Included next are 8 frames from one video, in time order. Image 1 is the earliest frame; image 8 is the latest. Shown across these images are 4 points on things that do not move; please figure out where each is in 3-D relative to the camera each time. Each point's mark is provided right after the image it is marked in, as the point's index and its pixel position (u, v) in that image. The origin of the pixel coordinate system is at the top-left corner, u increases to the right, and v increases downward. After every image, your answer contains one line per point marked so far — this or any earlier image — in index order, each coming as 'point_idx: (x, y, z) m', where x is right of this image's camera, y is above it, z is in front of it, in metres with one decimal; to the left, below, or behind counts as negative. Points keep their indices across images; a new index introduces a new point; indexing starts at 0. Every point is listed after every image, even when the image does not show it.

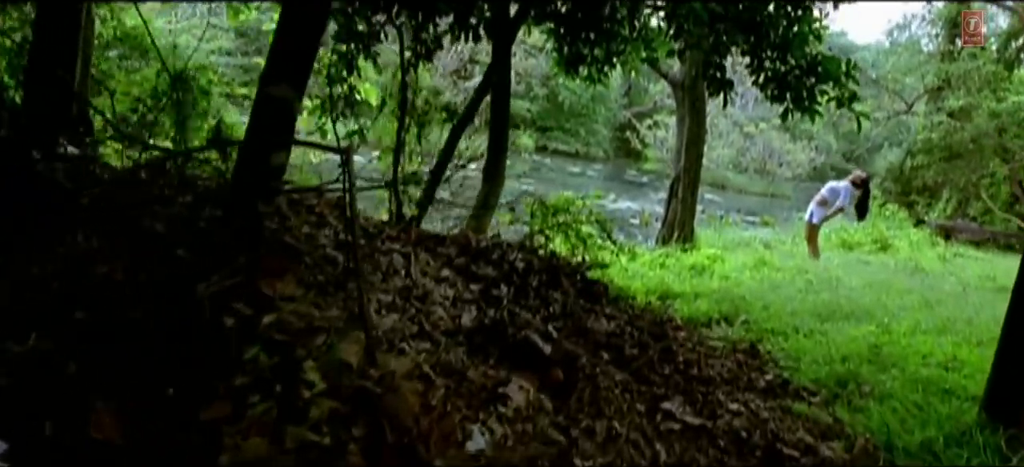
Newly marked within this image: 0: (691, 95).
0: (+3.0, +2.3, +13.0) m
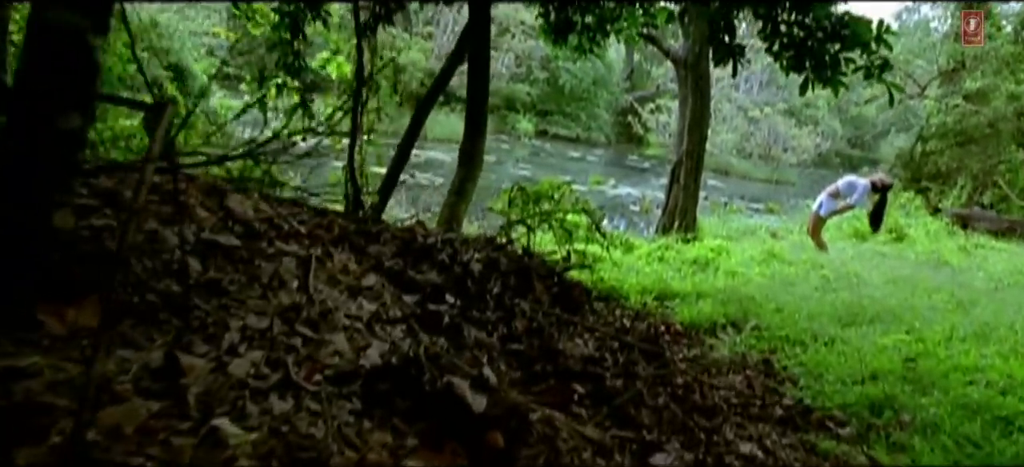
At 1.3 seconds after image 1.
0: (+2.8, +2.4, +12.0) m
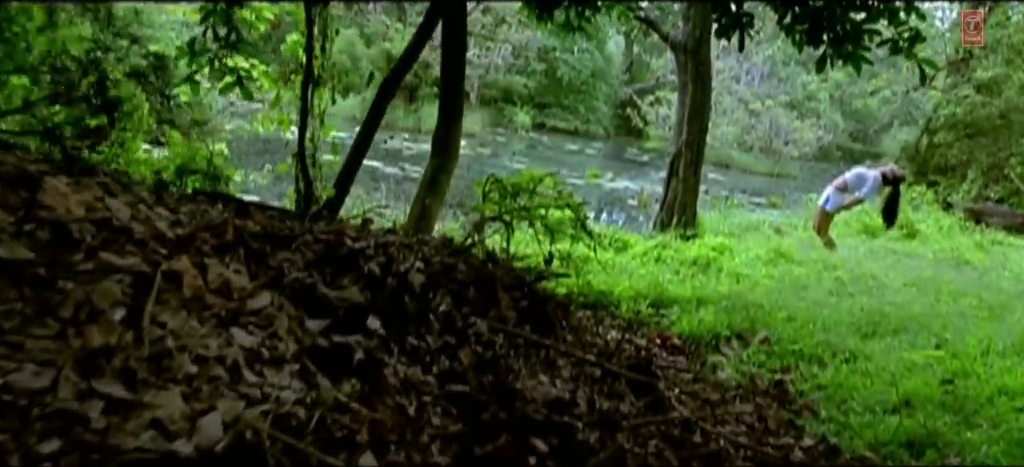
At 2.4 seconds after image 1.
0: (+2.6, +2.5, +11.1) m
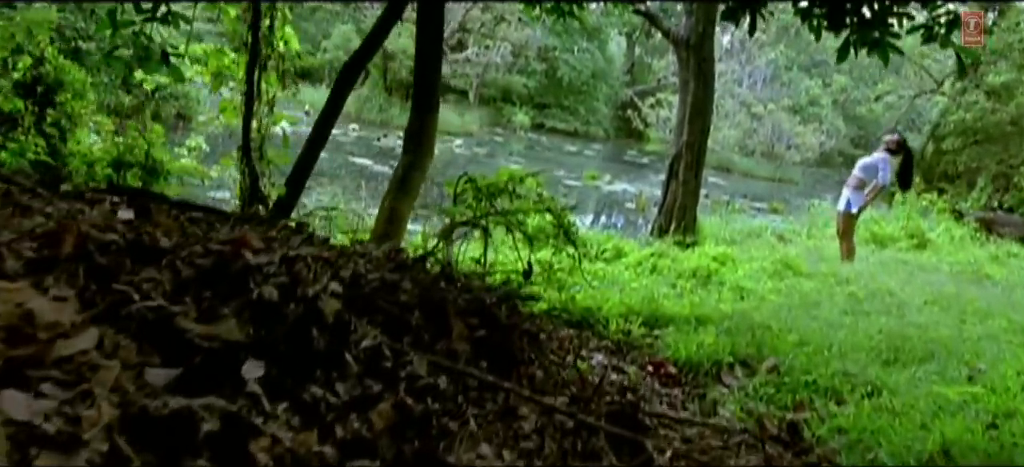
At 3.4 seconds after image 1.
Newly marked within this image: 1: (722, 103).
0: (+2.5, +2.4, +10.4) m
1: (+5.0, +3.2, +18.4) m
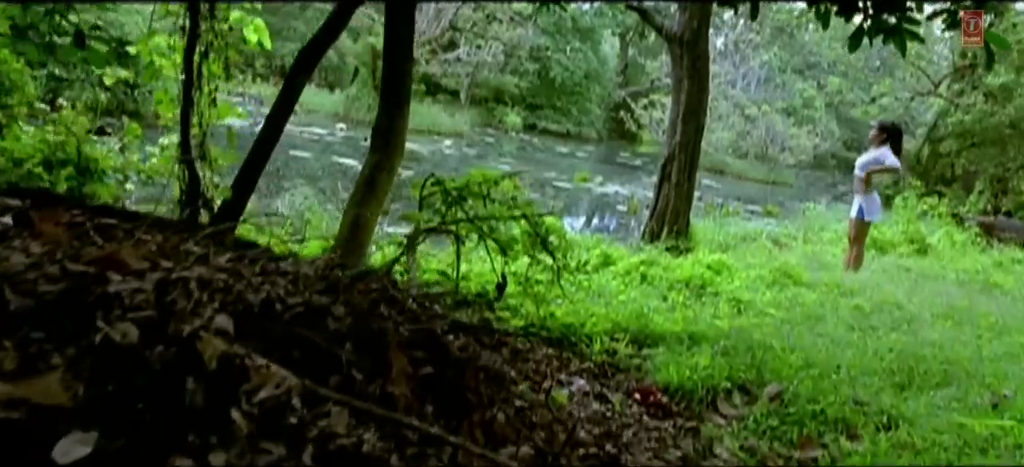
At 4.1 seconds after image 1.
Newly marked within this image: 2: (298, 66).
0: (+2.3, +2.3, +9.9) m
1: (+4.8, +3.1, +18.0) m
2: (-1.3, +1.0, +4.8) m
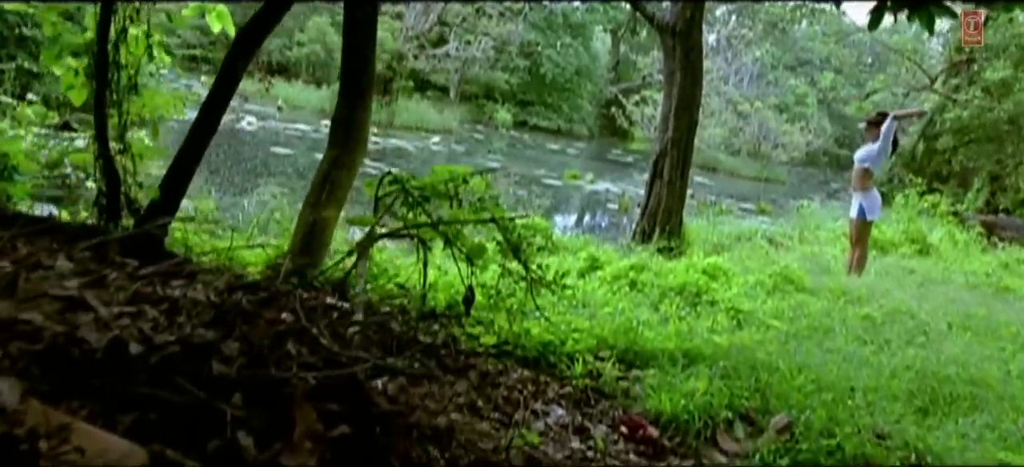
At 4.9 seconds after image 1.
0: (+2.1, +2.3, +9.3) m
1: (+4.5, +3.1, +17.4) m
2: (-1.5, +1.0, +4.2) m
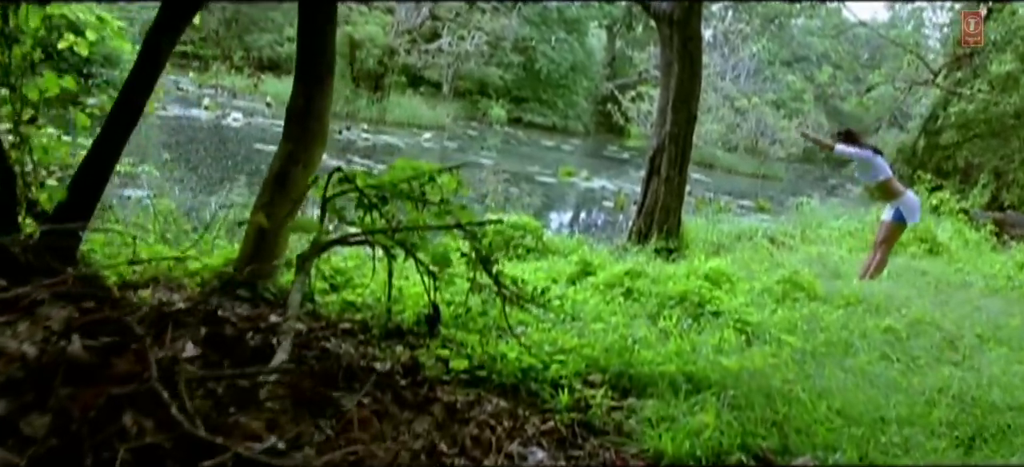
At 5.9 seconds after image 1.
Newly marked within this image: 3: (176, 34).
0: (+1.9, +2.3, +8.7) m
1: (+4.3, +3.1, +16.8) m
2: (-1.6, +1.0, +3.6) m
3: (-1.6, +1.0, +3.7) m
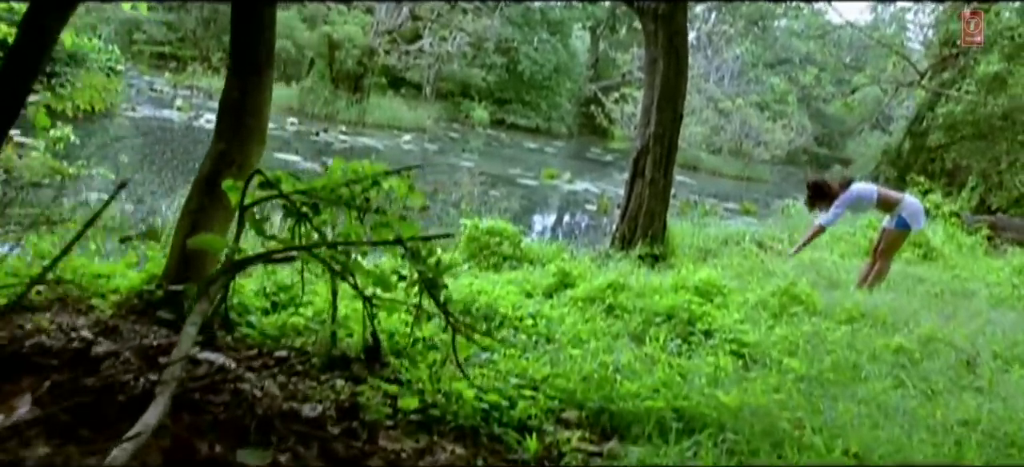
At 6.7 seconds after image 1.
0: (+1.6, +2.3, +8.2) m
1: (+3.9, +3.0, +16.3) m
2: (-1.8, +0.9, +3.0) m
3: (-1.7, +0.9, +3.1) m
